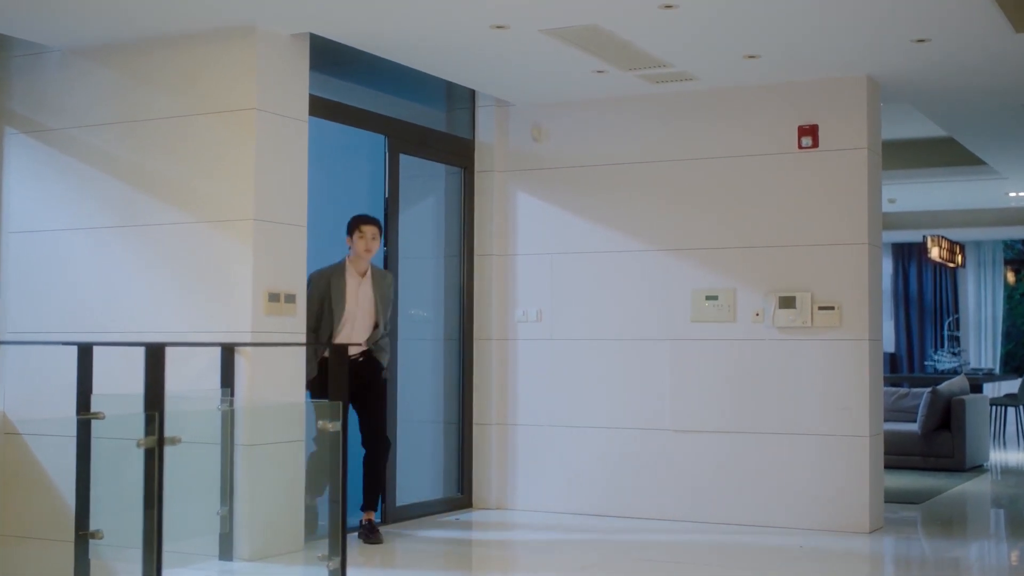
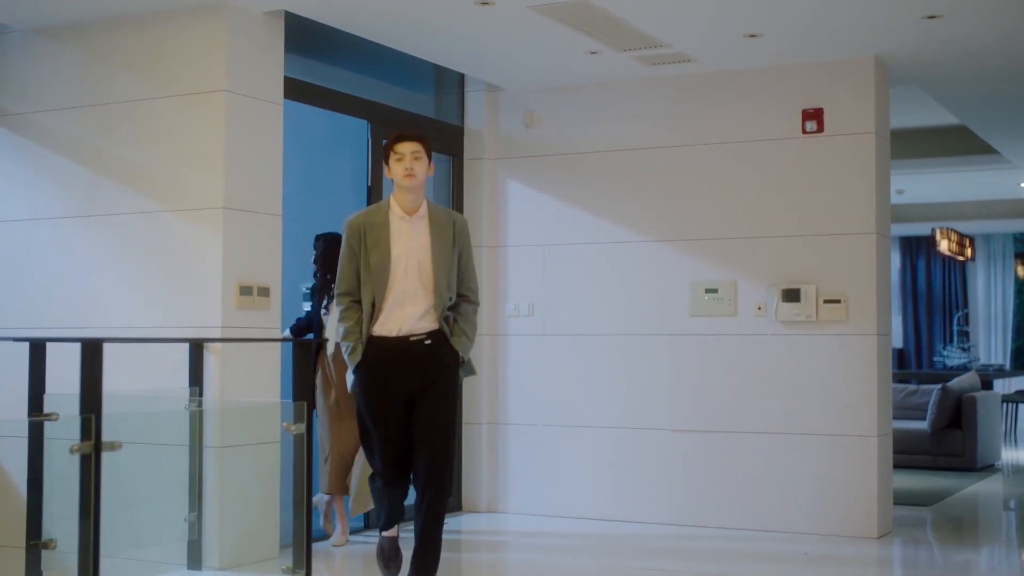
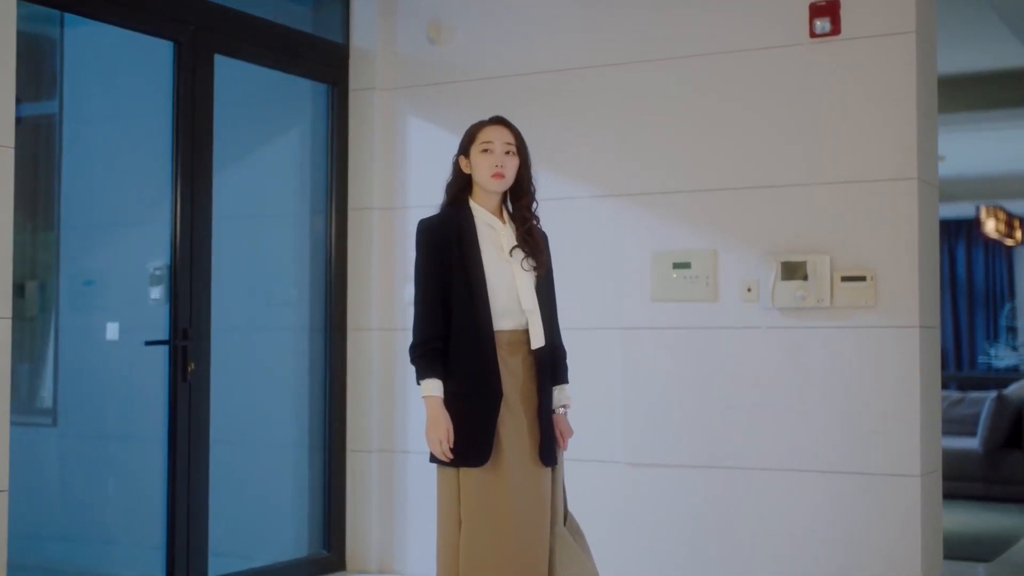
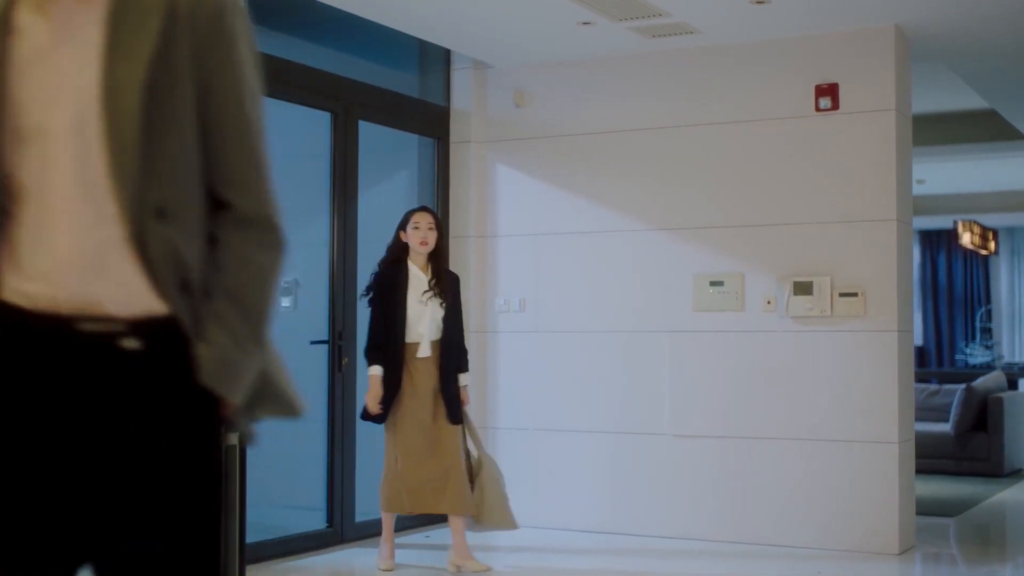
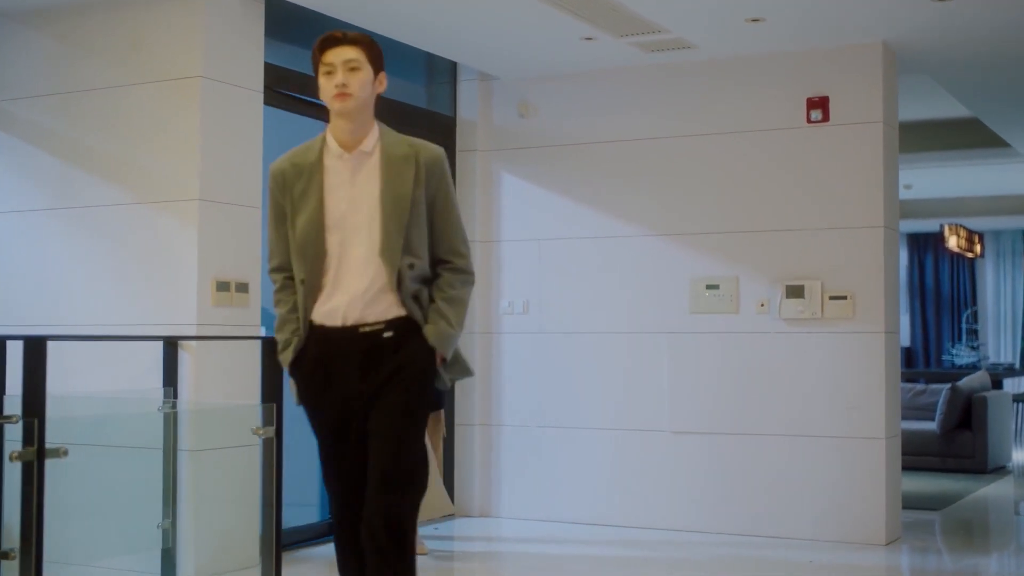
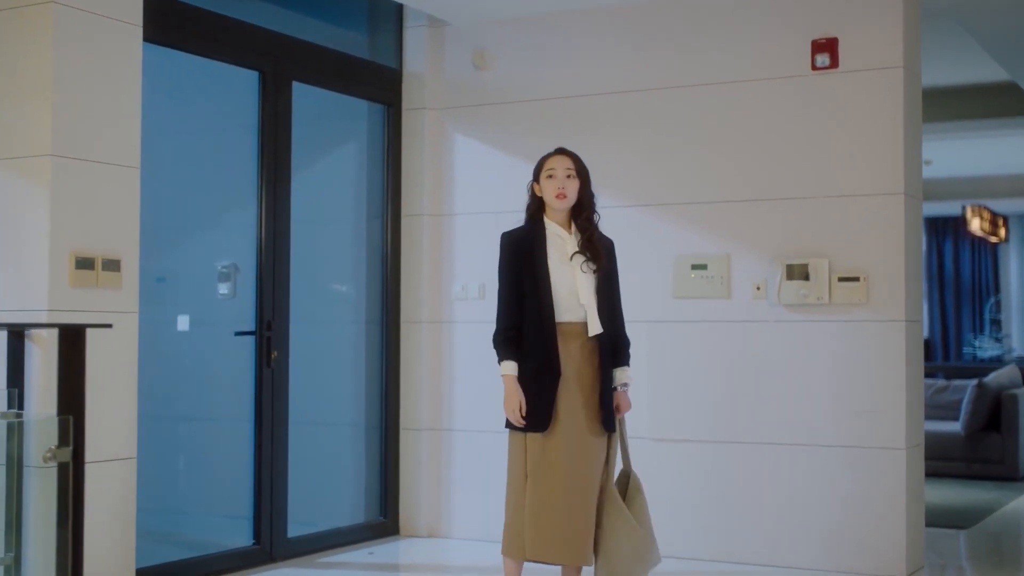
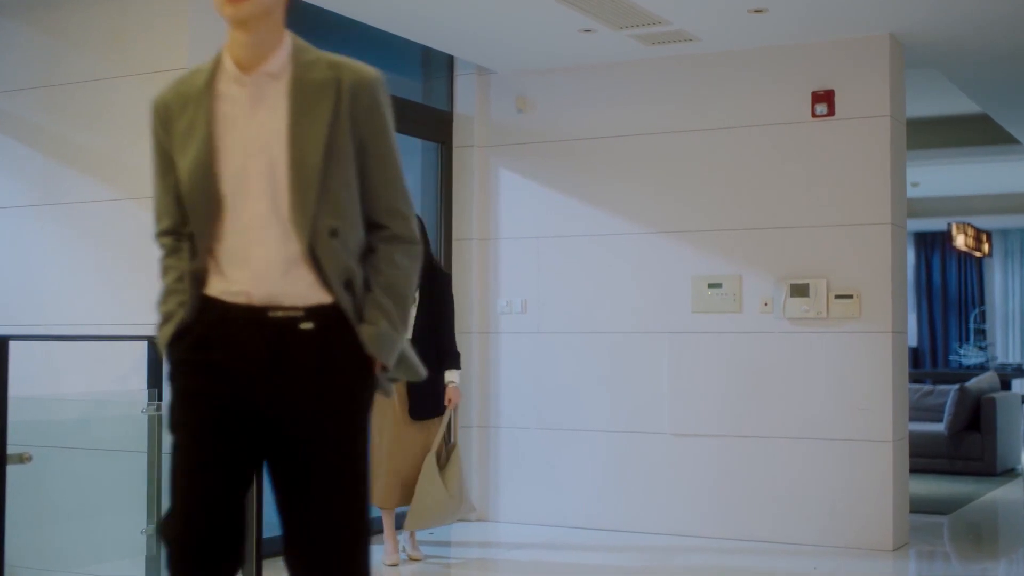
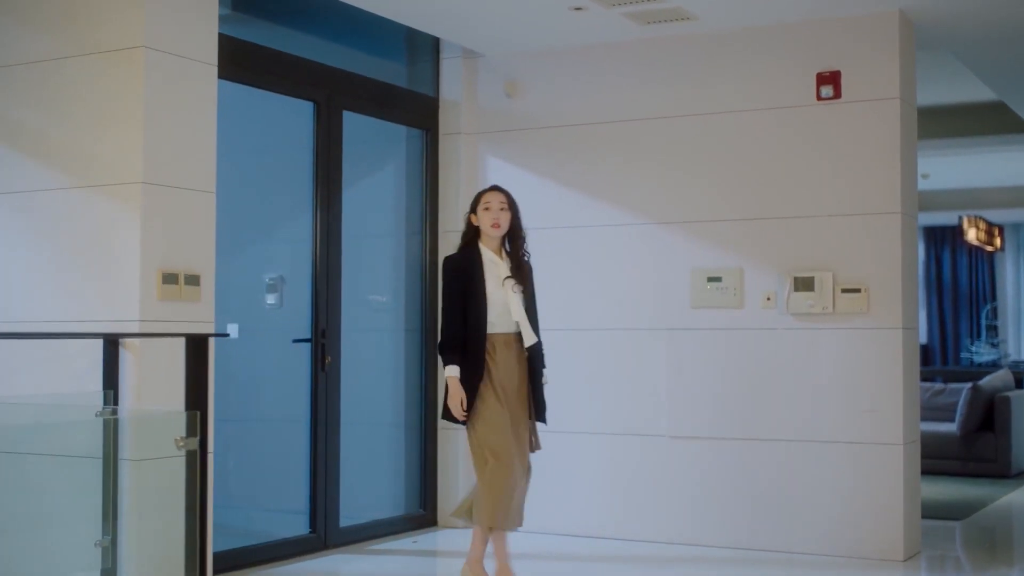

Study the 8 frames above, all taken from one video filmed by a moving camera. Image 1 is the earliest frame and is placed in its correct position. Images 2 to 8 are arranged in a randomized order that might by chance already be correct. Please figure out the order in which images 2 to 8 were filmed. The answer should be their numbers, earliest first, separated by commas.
2, 5, 7, 4, 8, 6, 3
